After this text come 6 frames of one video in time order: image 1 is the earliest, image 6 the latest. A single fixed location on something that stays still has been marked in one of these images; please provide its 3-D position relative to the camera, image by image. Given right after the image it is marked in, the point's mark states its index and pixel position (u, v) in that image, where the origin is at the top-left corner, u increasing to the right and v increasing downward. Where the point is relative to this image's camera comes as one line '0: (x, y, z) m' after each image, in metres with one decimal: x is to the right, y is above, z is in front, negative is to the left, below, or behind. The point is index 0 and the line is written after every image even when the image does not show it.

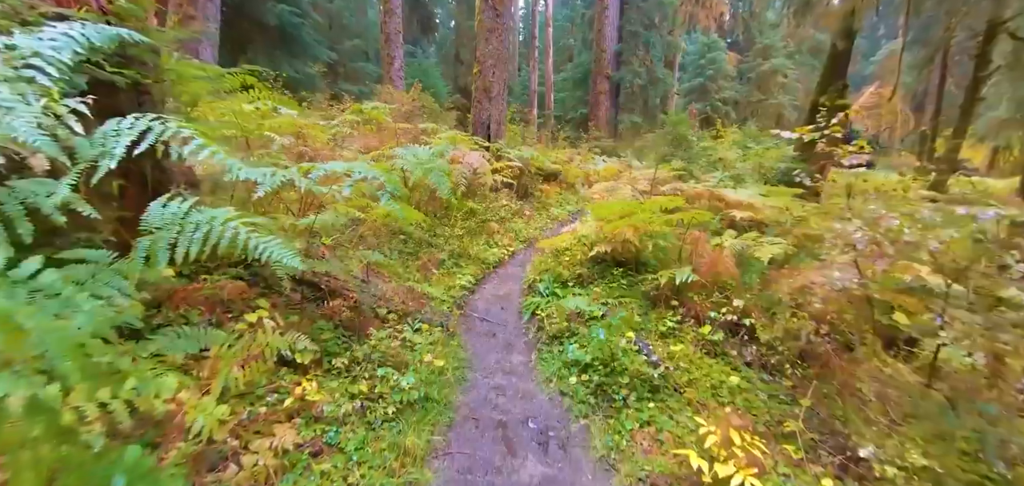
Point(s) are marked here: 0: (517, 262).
0: (+0.1, -0.3, +6.5) m
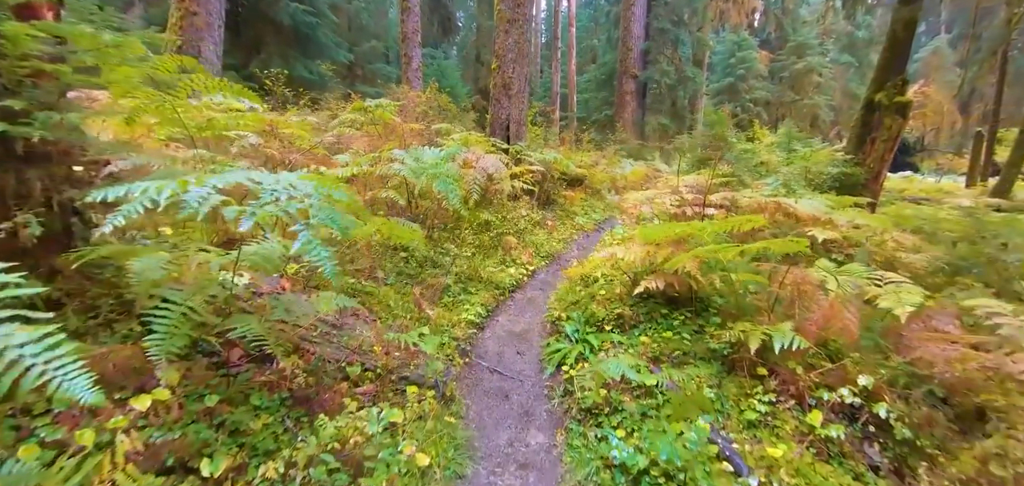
0: (+0.4, -0.5, +5.5) m
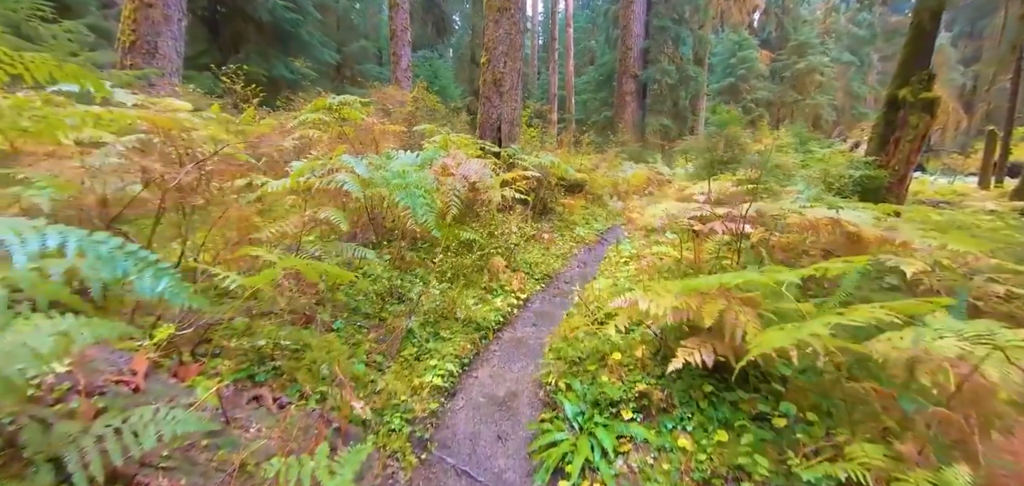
0: (+0.2, -0.8, +4.4) m
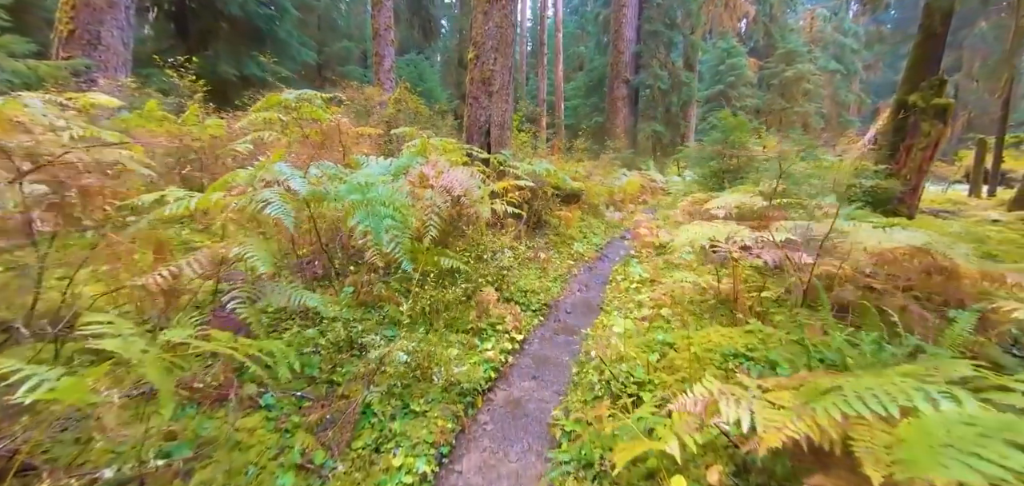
0: (+0.2, -1.1, +3.5) m
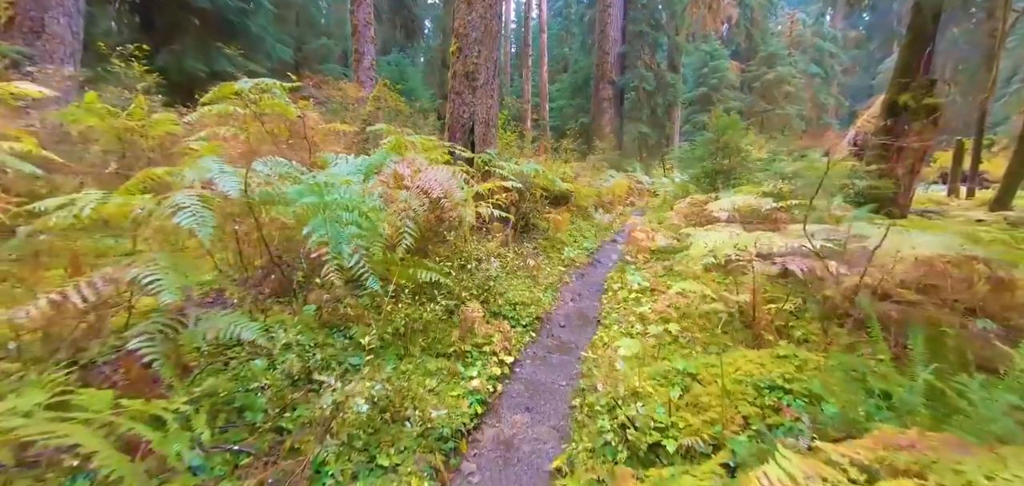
0: (+0.1, -1.2, +3.0) m
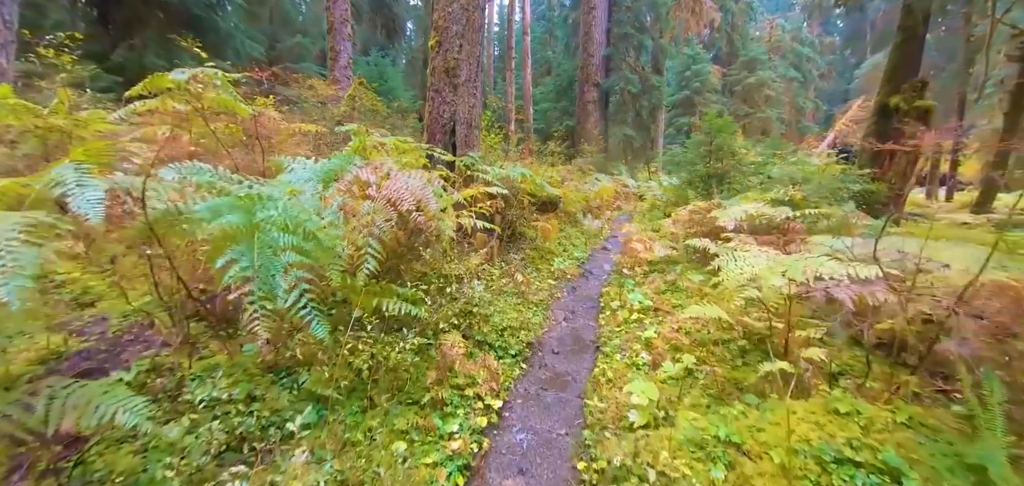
0: (0.0, -1.3, +2.4) m
